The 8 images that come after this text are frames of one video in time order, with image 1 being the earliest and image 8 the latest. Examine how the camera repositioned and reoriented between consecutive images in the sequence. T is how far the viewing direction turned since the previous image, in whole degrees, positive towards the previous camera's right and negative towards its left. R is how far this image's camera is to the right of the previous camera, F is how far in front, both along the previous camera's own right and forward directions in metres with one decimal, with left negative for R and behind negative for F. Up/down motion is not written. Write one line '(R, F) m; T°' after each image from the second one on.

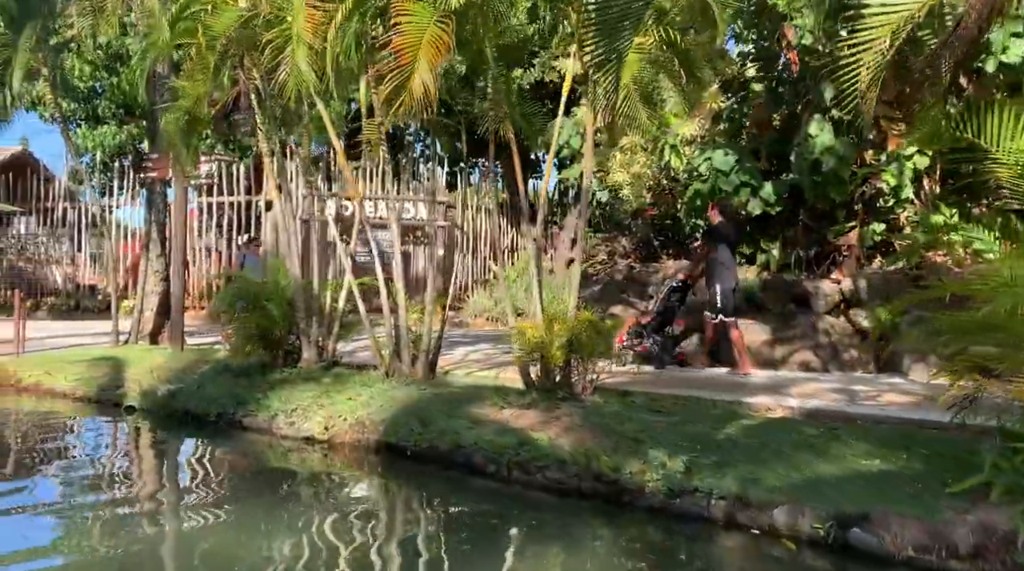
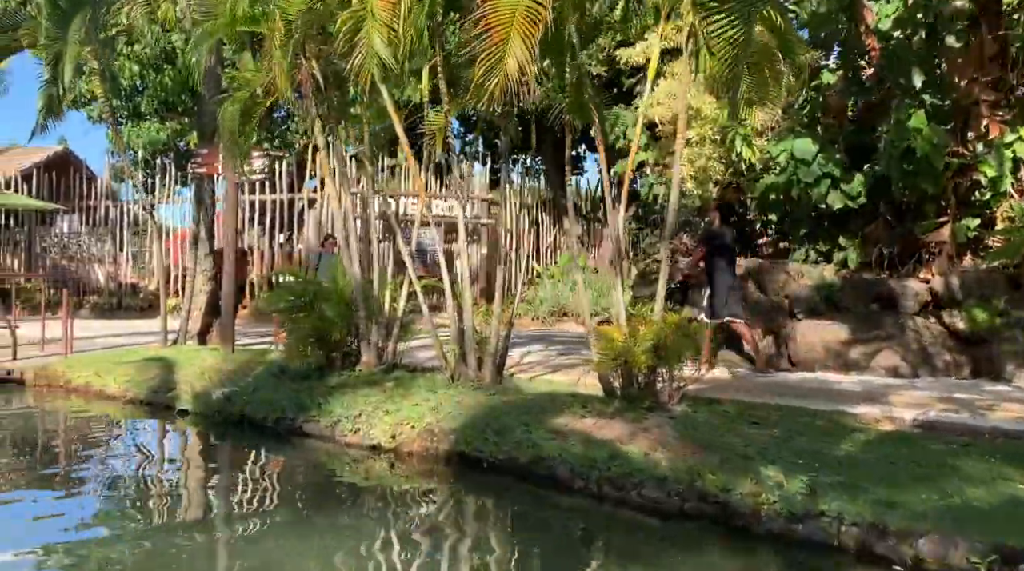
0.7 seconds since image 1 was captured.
(-0.3, +0.4) m; -2°
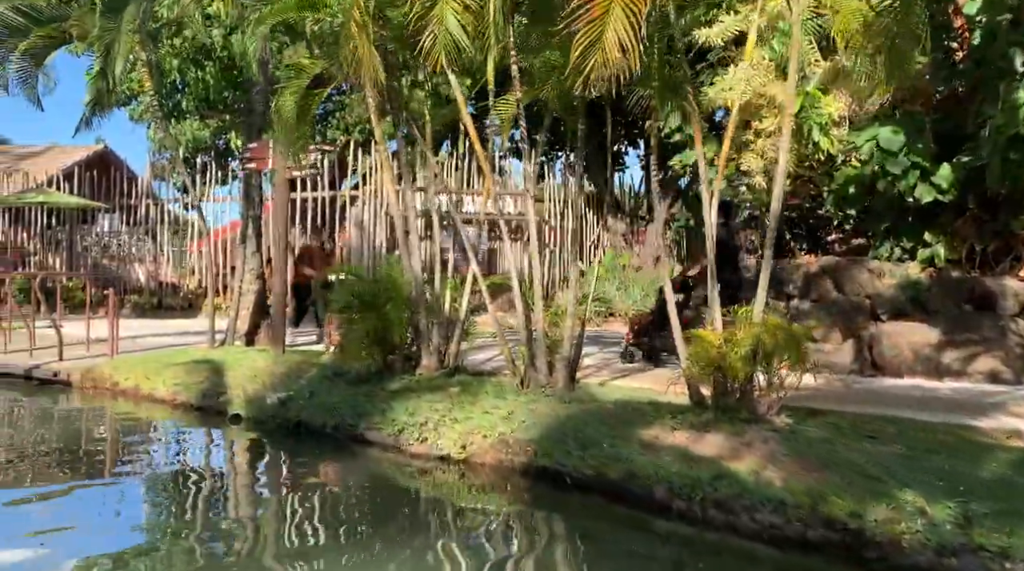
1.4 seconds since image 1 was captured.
(-0.3, +0.5) m; -2°
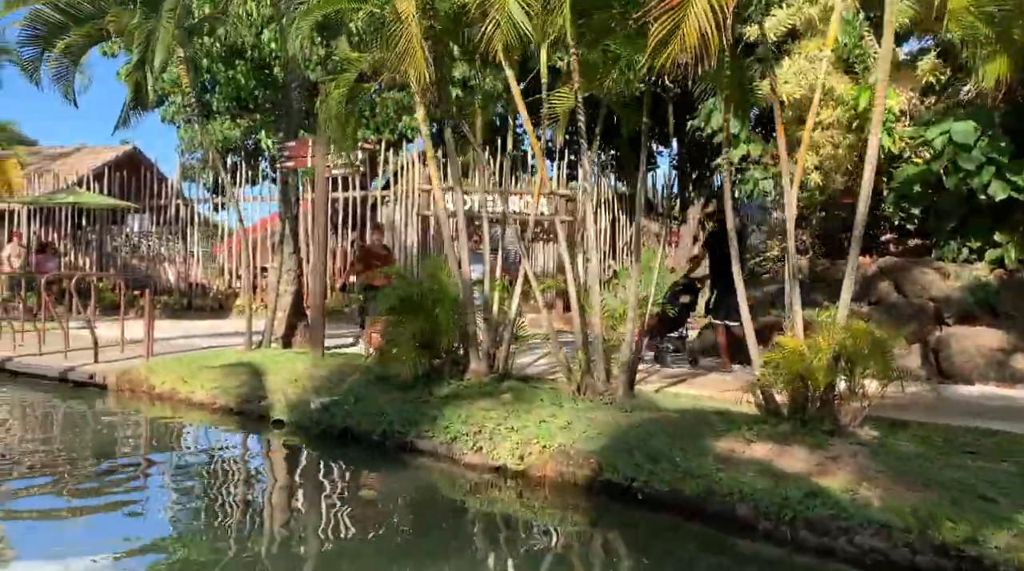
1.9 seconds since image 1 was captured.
(-0.3, +0.3) m; -1°
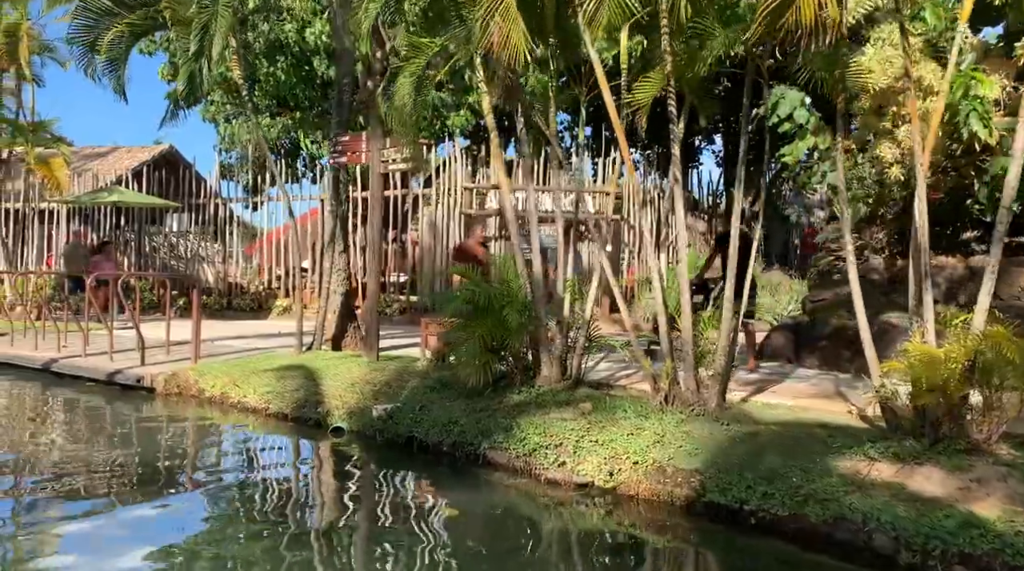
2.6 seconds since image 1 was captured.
(-0.4, +0.5) m; -2°
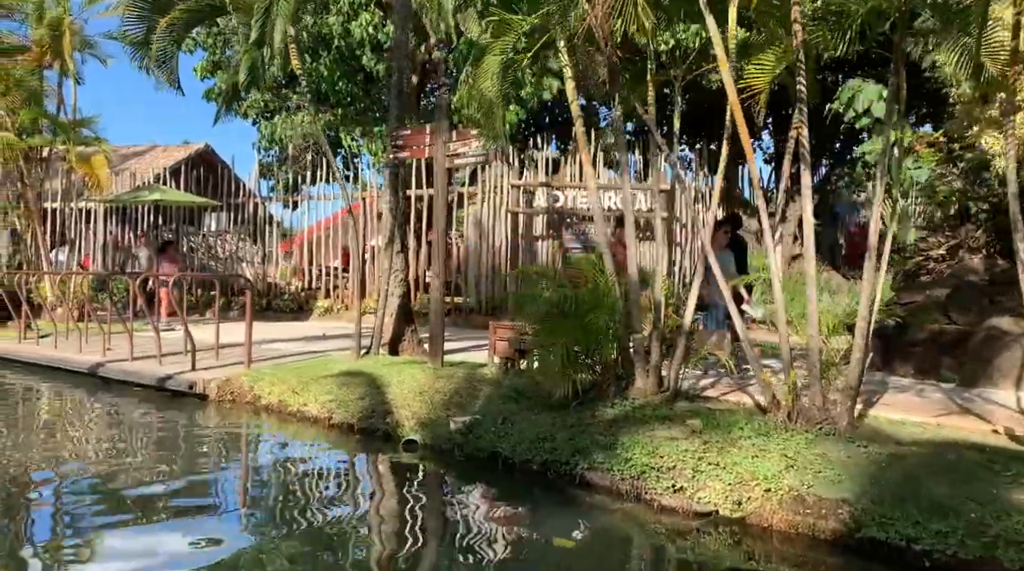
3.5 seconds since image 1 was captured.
(-0.5, +0.6) m; -2°
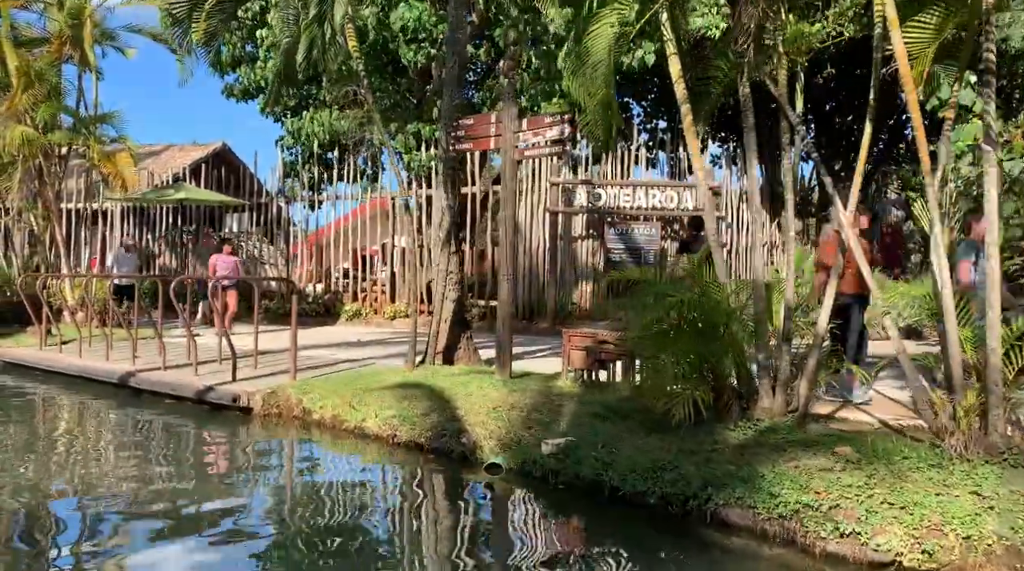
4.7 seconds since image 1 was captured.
(-0.6, +0.8) m; 0°
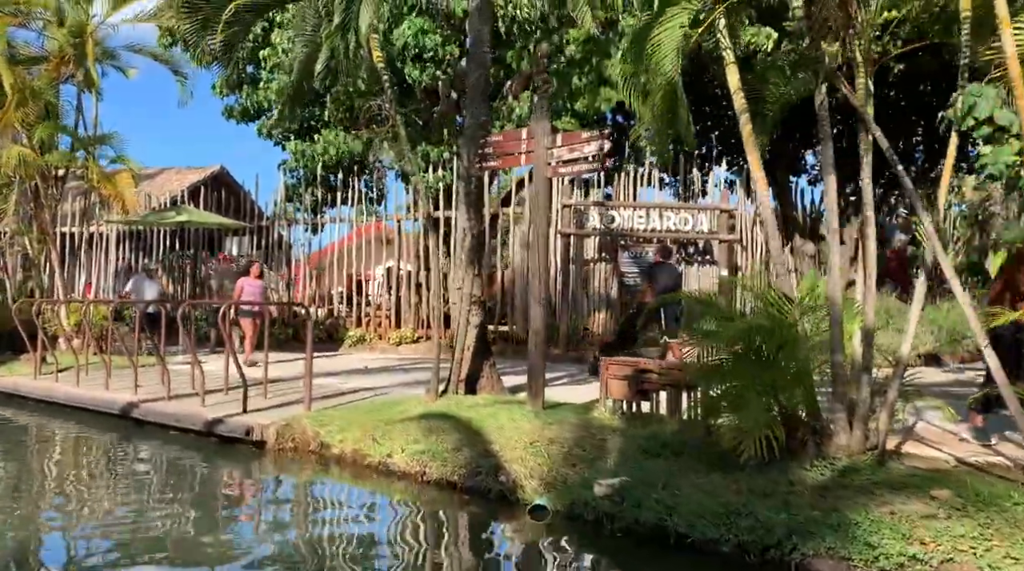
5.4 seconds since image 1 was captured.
(-0.4, +0.5) m; 0°
